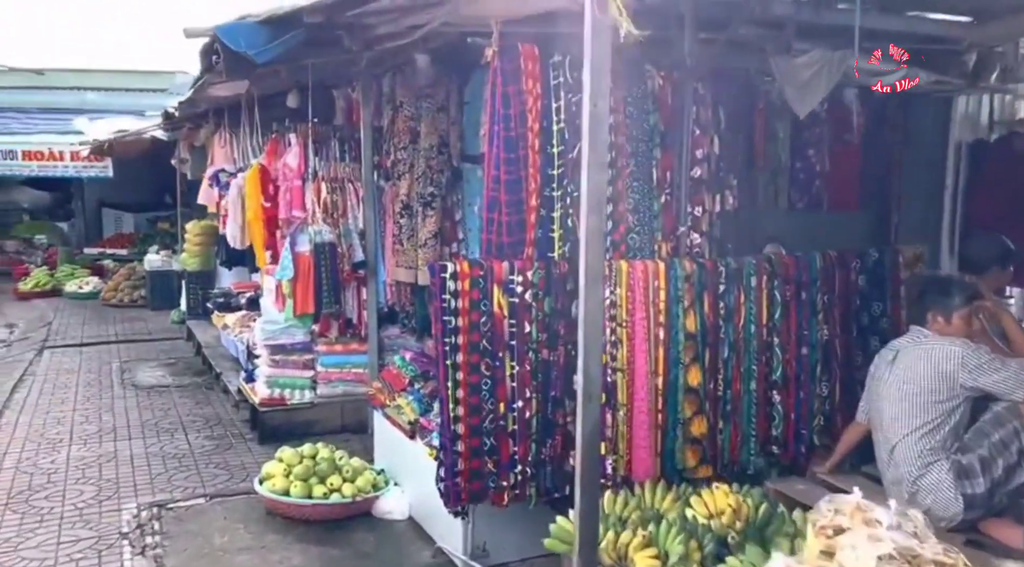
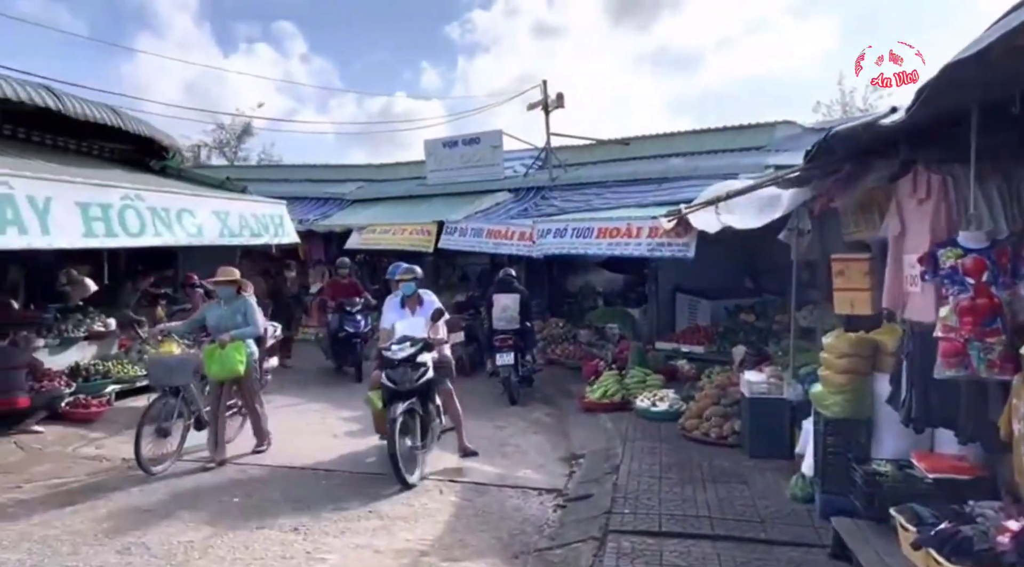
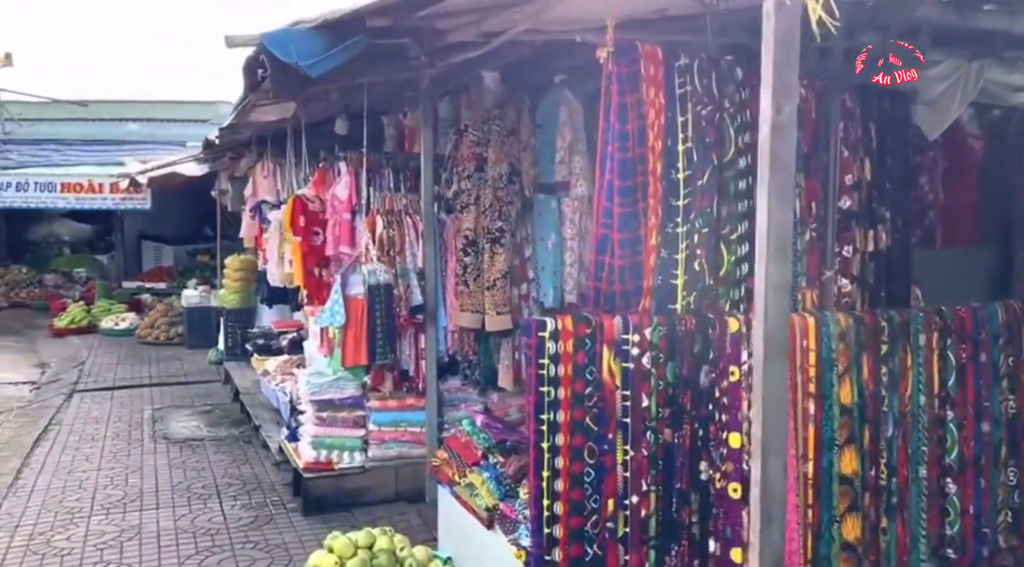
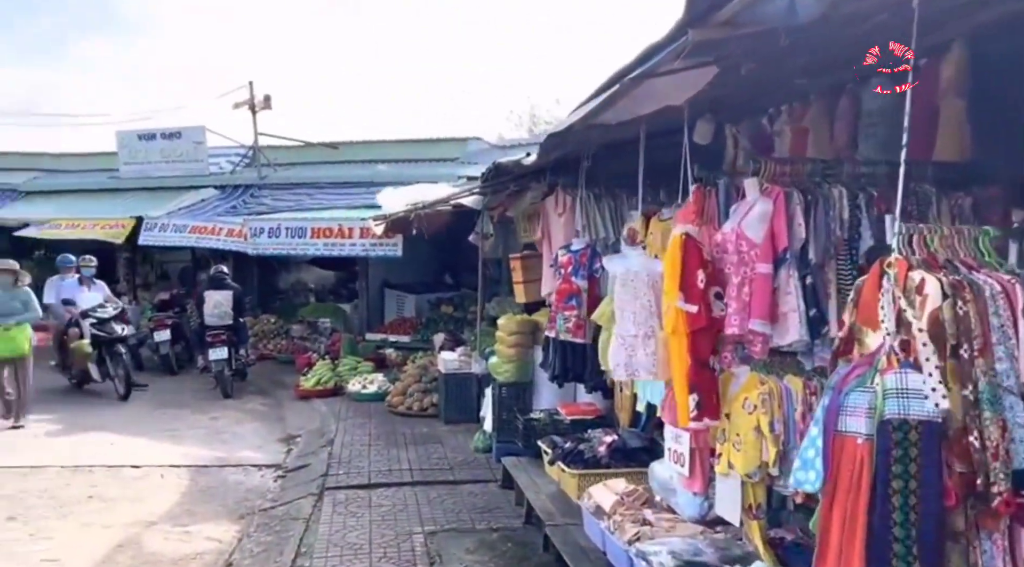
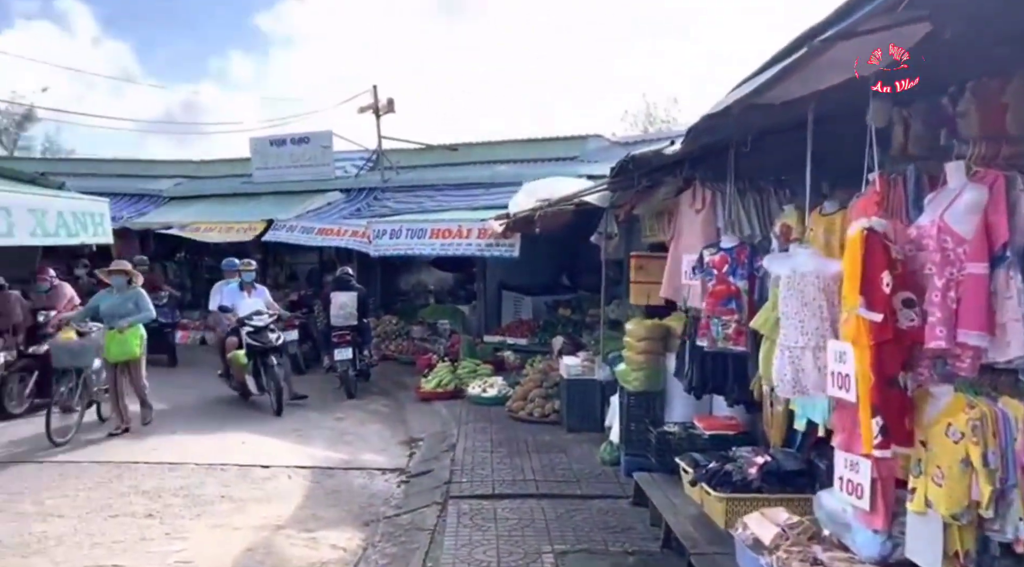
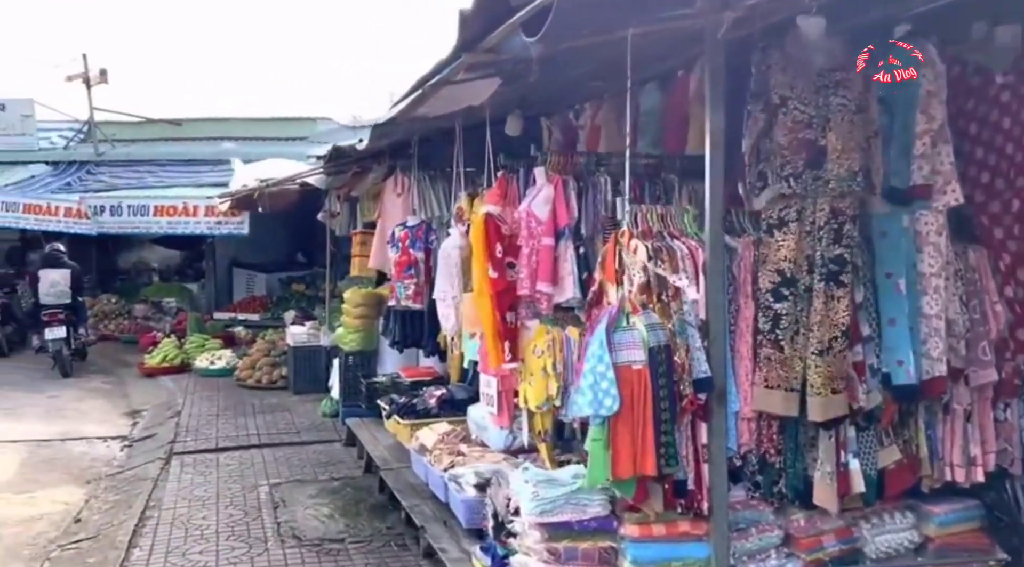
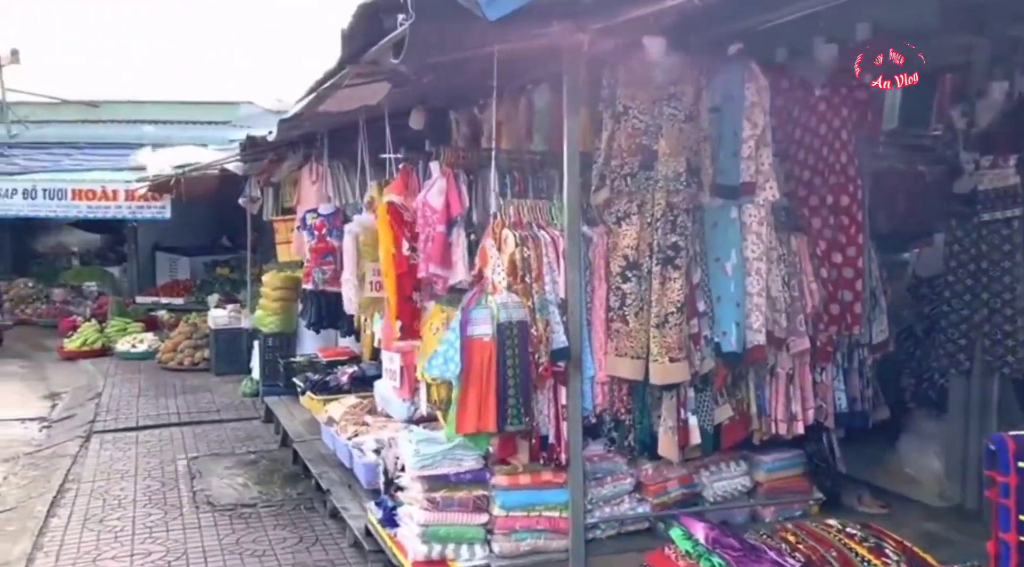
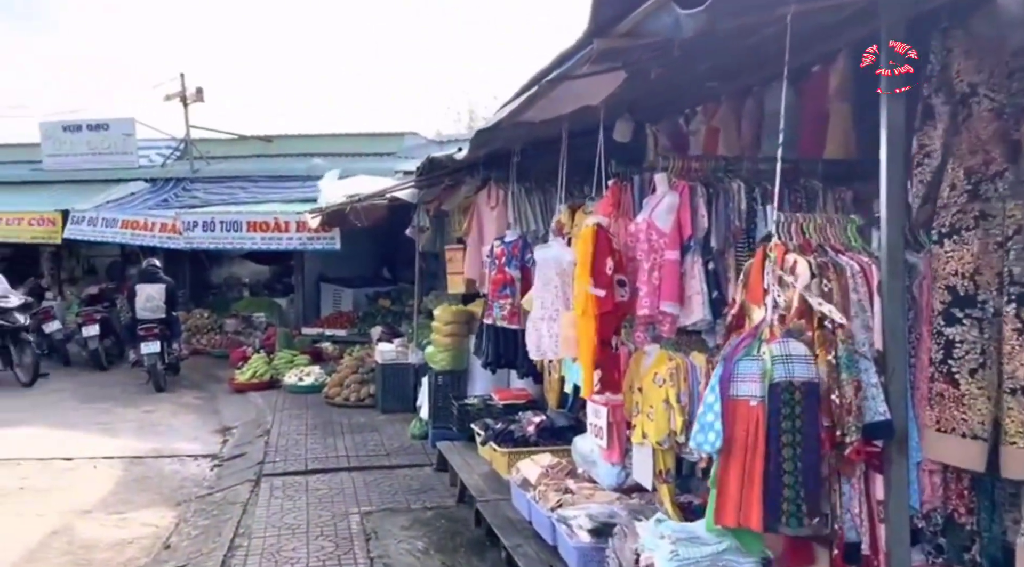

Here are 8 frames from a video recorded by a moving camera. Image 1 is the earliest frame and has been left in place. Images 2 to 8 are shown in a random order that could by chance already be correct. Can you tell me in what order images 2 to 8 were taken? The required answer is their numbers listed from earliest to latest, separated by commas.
3, 7, 6, 8, 4, 5, 2
